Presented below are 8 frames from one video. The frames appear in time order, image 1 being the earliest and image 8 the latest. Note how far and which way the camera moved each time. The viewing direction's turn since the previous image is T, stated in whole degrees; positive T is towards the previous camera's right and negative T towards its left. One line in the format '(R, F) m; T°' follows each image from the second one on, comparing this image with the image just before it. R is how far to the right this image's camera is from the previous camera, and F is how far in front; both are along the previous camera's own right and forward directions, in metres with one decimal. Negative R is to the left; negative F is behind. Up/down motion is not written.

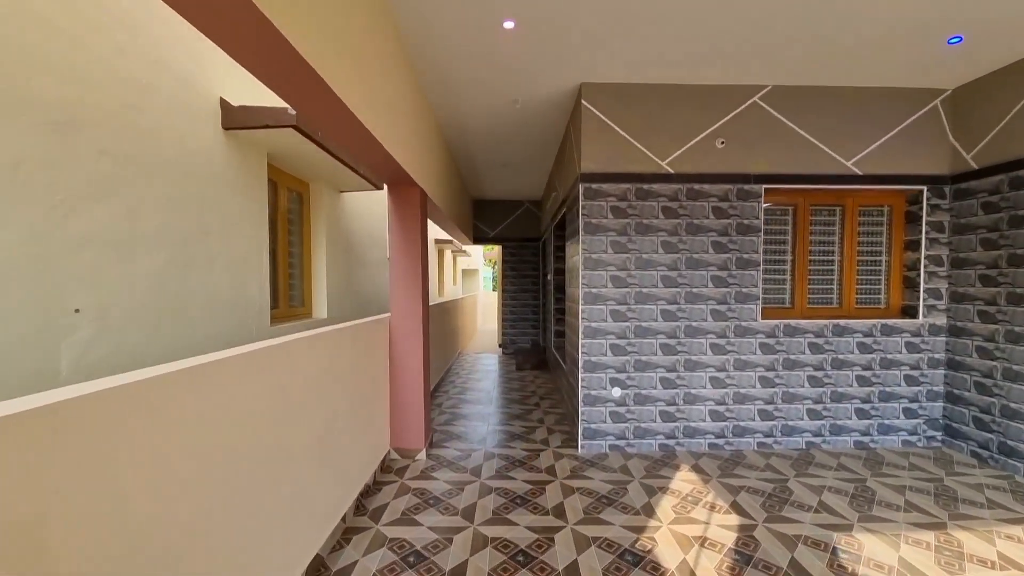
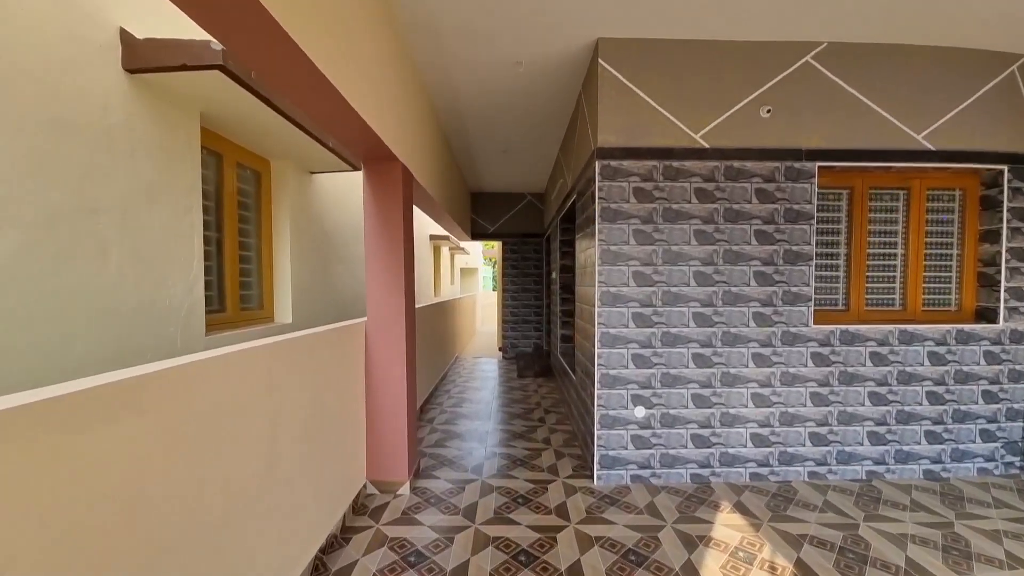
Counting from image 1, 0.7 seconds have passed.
(0.0, +0.6) m; 0°
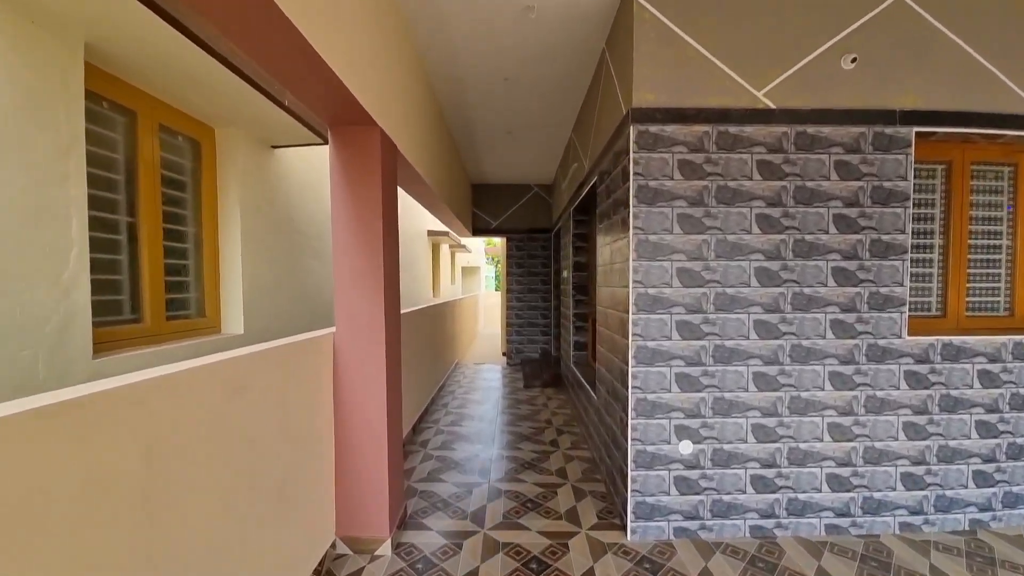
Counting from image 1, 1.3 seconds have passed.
(0.0, +0.1) m; 0°
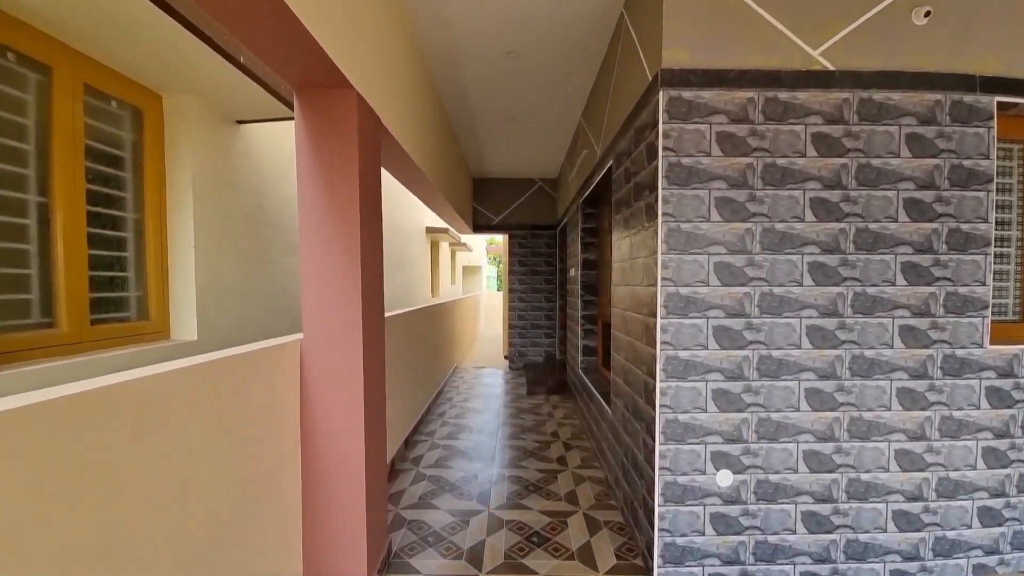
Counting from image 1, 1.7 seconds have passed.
(0.0, +0.4) m; 0°
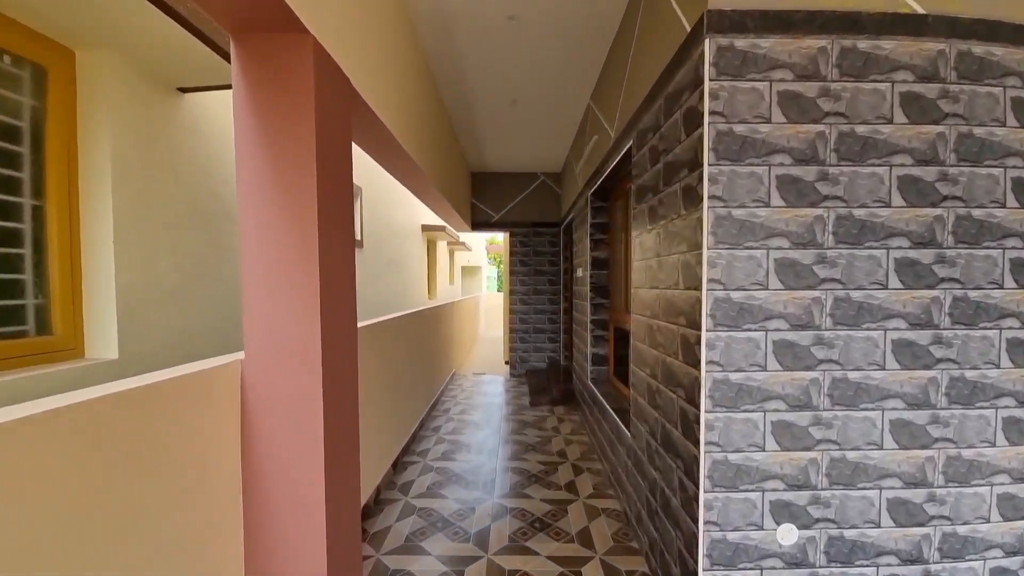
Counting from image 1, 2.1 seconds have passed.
(0.0, +0.4) m; 0°
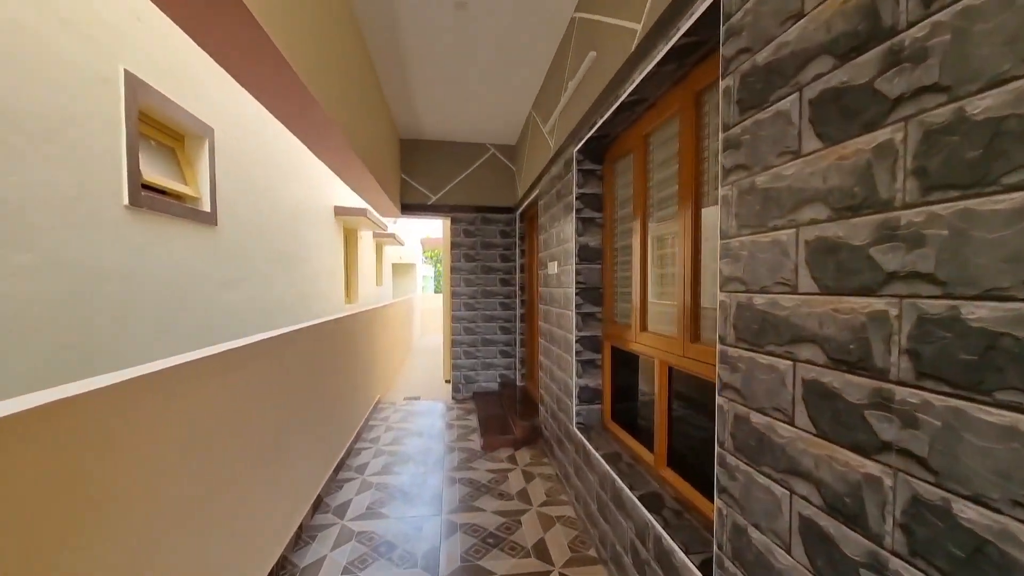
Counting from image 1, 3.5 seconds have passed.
(-0.1, +1.2) m; +8°
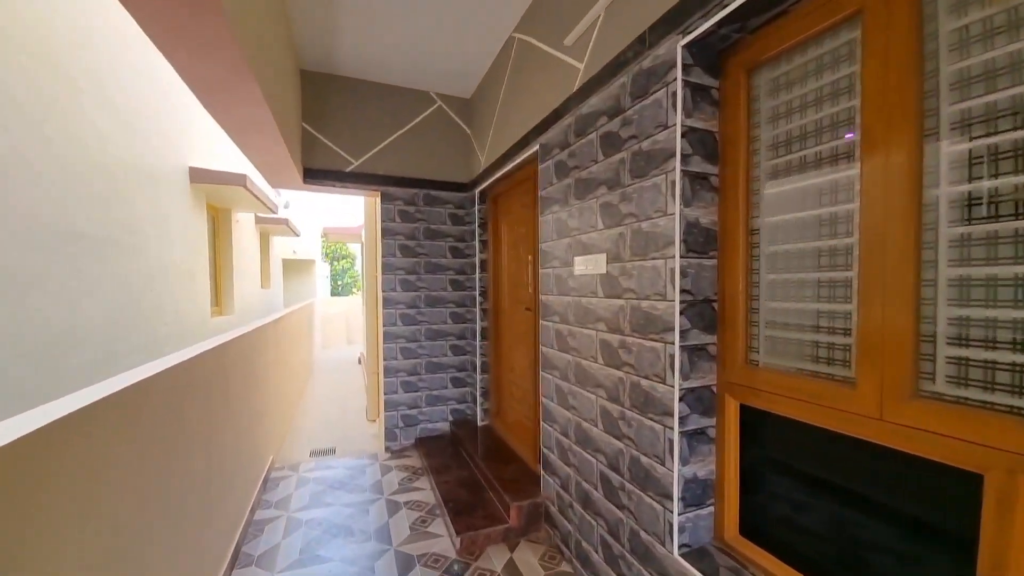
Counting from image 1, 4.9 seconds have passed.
(-0.4, +1.2) m; +13°
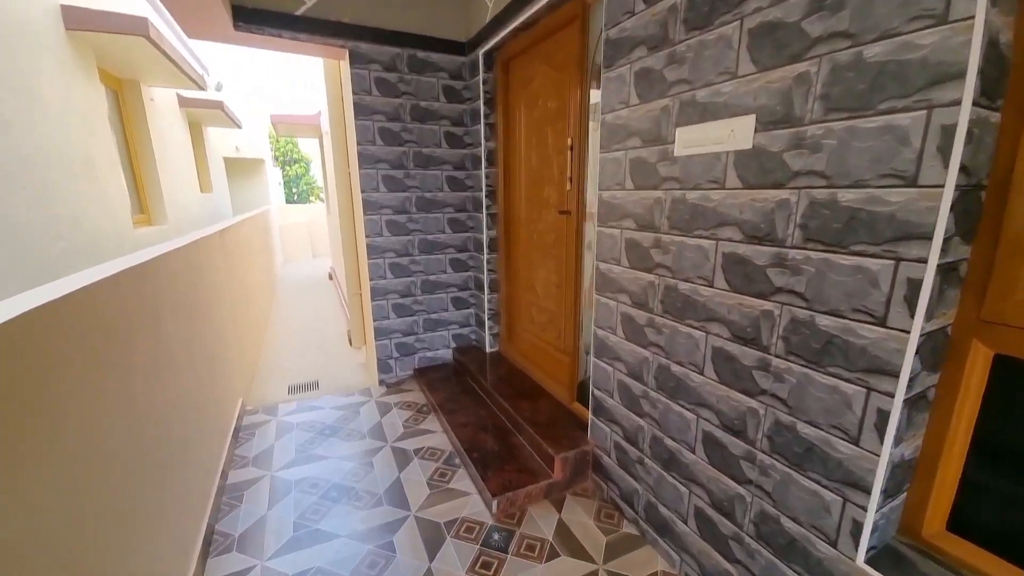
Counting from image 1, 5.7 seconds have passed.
(-0.3, +0.6) m; +4°
